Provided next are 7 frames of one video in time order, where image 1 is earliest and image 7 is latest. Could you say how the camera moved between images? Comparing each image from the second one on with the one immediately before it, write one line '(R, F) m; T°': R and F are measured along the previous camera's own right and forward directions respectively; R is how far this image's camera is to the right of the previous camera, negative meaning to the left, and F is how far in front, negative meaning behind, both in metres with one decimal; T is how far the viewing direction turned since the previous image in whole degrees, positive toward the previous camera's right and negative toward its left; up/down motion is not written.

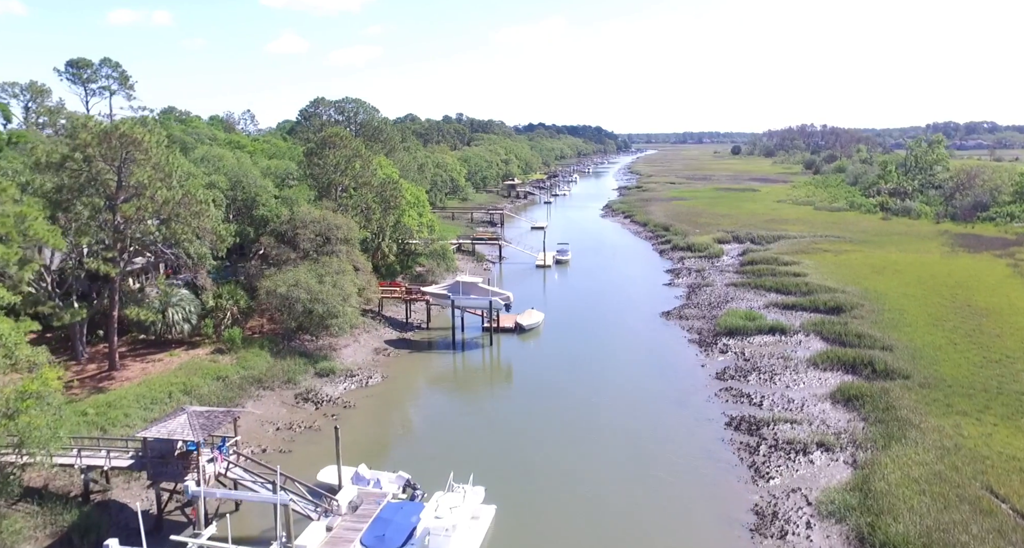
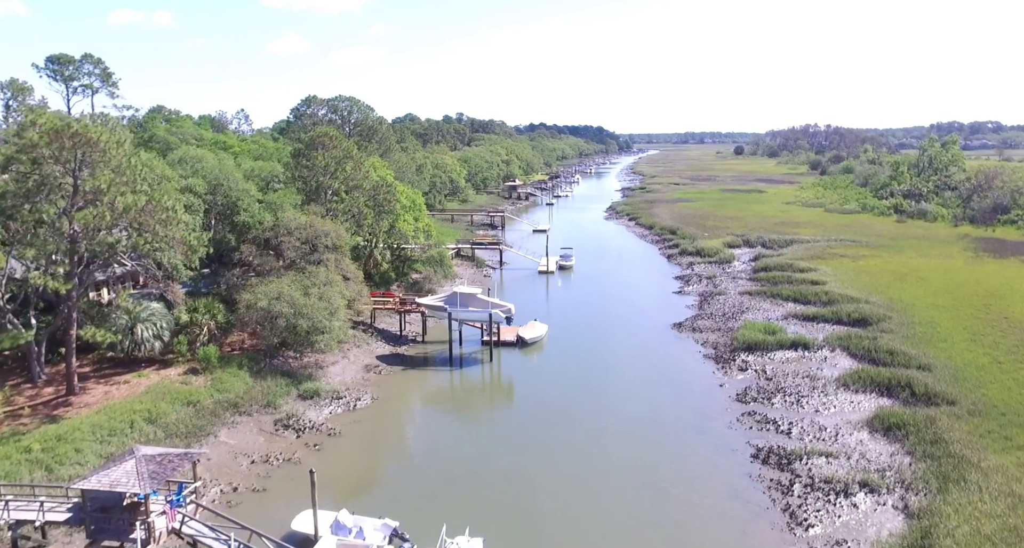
(0.0, +3.0) m; 0°
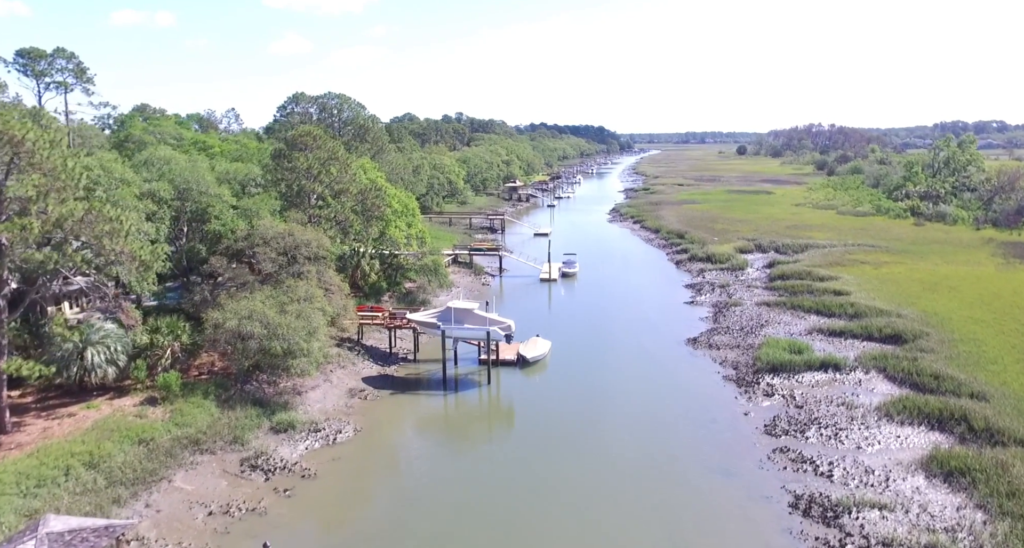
(0.0, +3.7) m; 0°
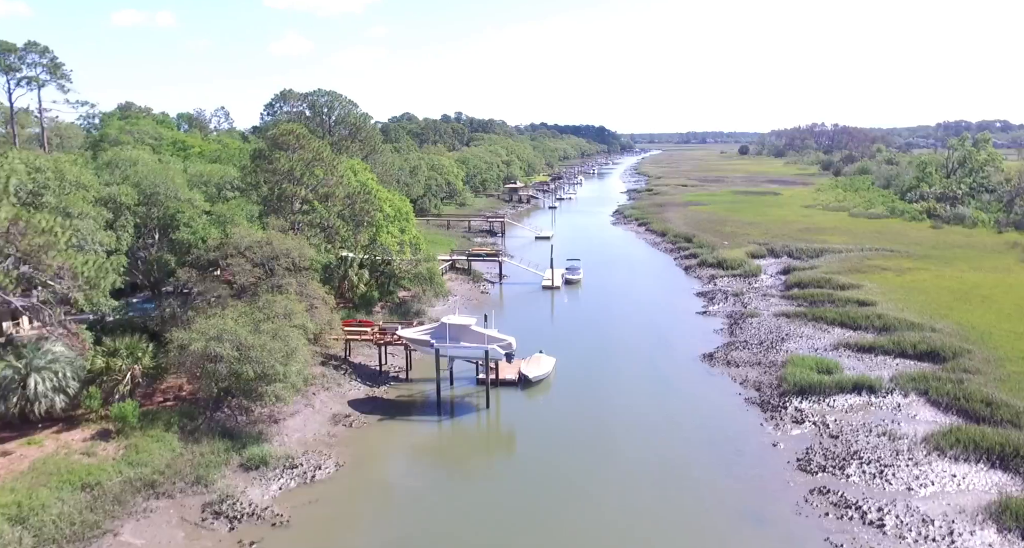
(0.0, +3.3) m; 0°
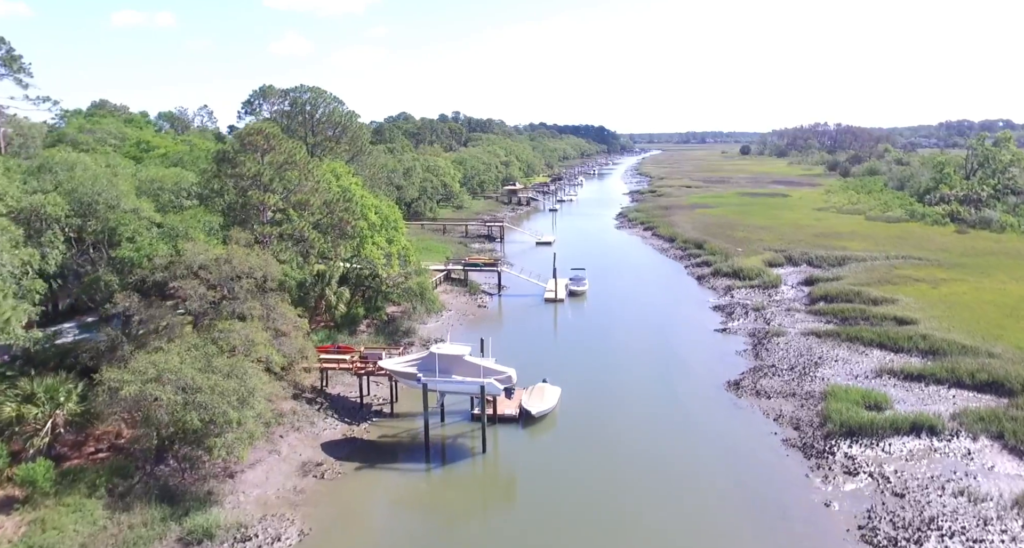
(0.0, +4.6) m; 0°
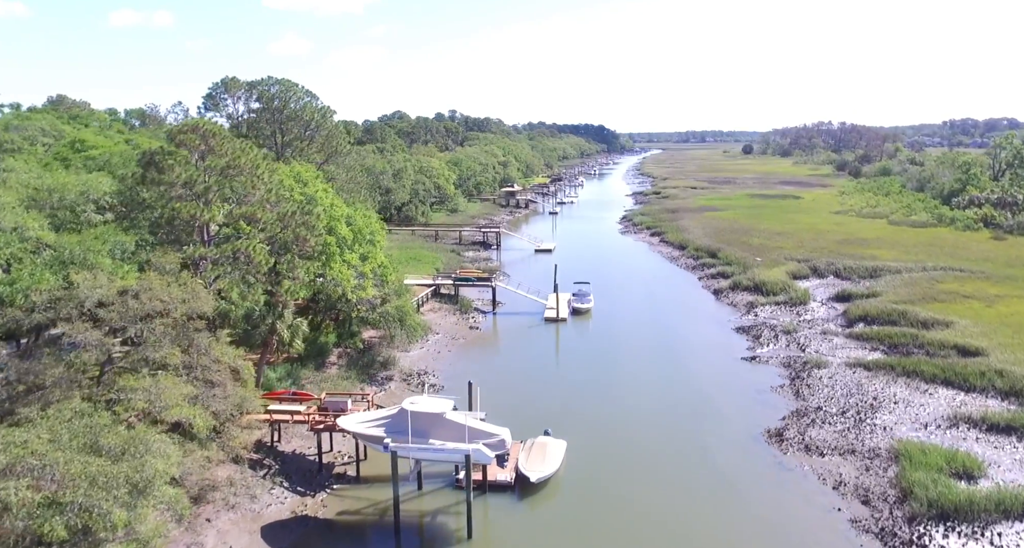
(+0.2, +6.1) m; 0°
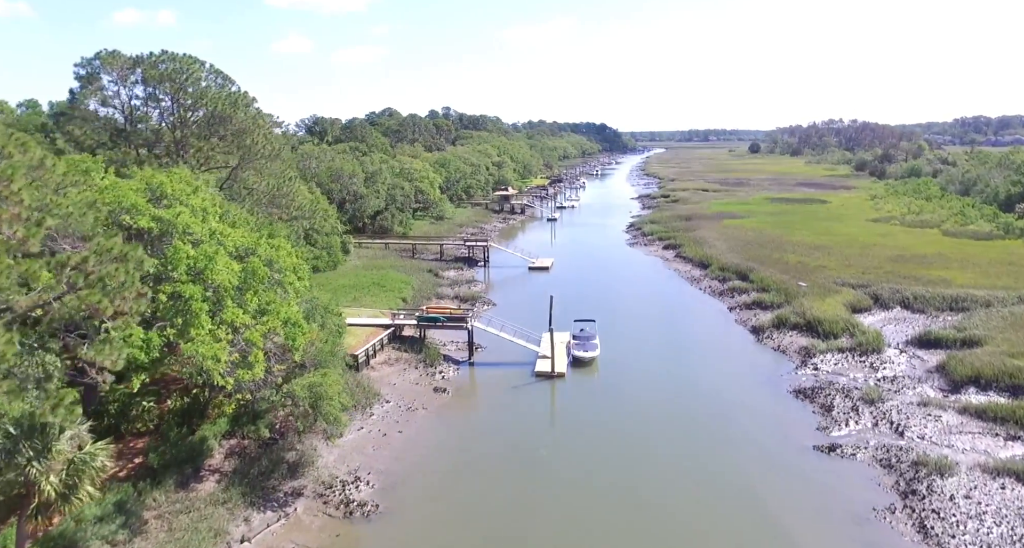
(+1.0, +12.0) m; 0°
